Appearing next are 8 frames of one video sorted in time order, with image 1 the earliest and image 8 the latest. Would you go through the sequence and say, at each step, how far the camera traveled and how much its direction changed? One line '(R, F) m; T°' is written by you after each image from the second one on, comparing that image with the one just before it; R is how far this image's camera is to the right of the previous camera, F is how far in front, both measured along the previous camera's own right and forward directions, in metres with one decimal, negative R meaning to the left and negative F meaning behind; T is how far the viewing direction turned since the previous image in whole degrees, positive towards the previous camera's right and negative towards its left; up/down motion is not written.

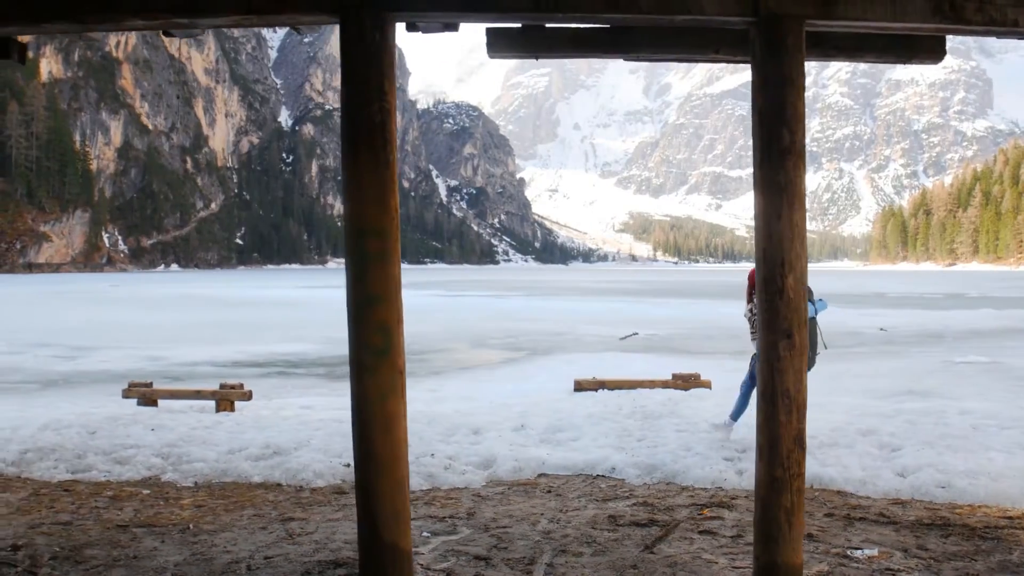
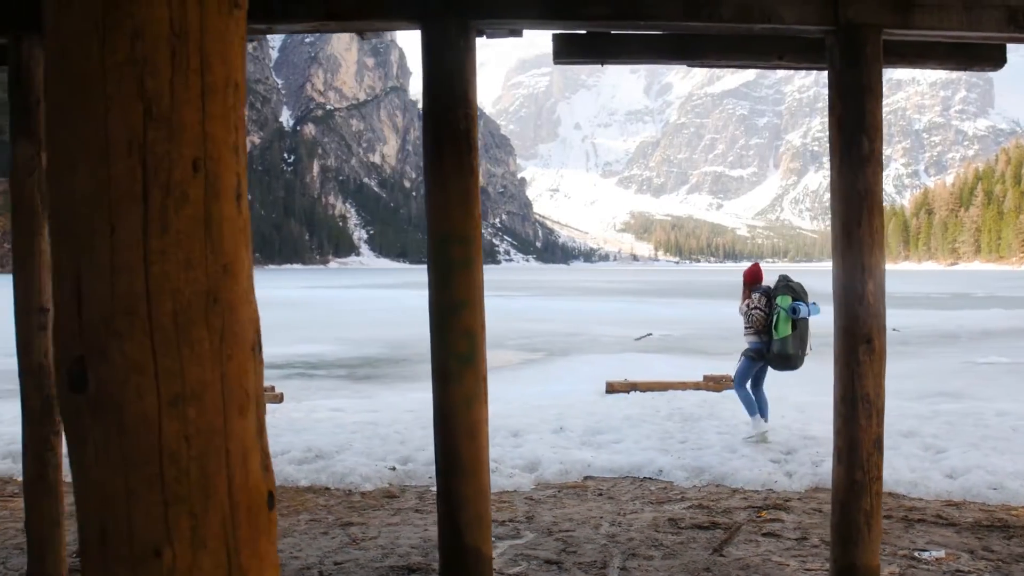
(-0.7, 0.0) m; 0°
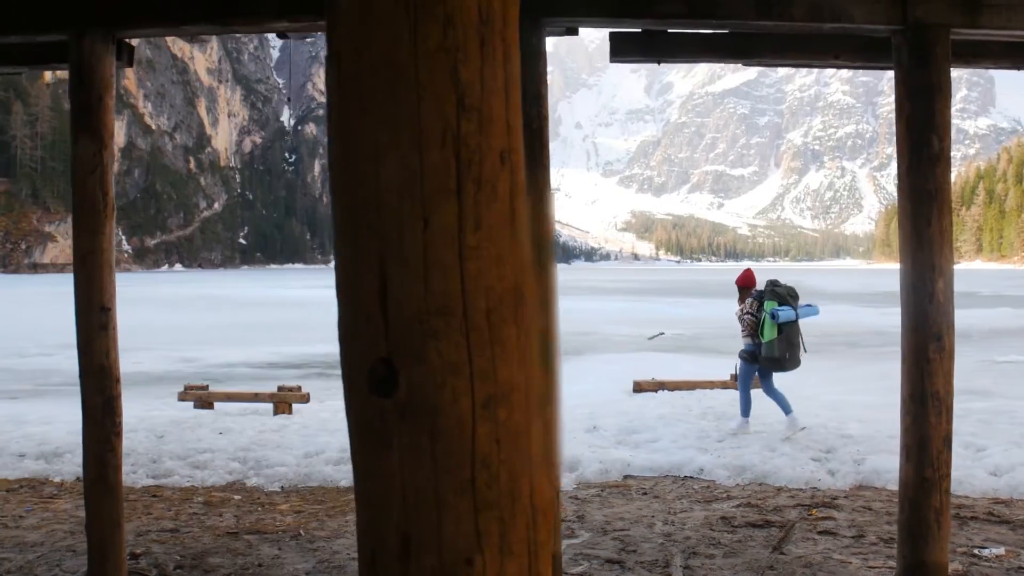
(-0.6, 0.0) m; 0°
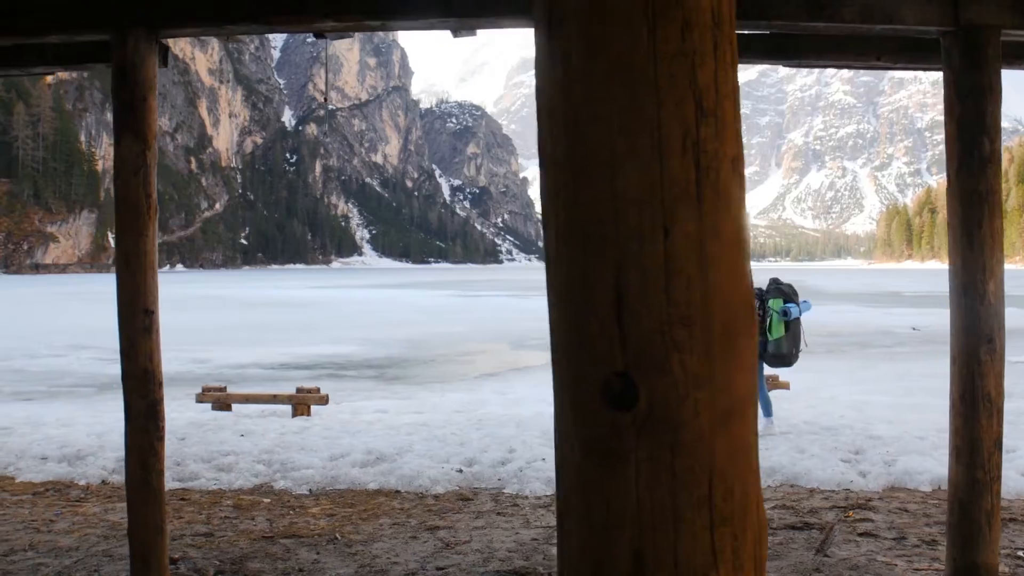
(-0.4, +0.1) m; 0°
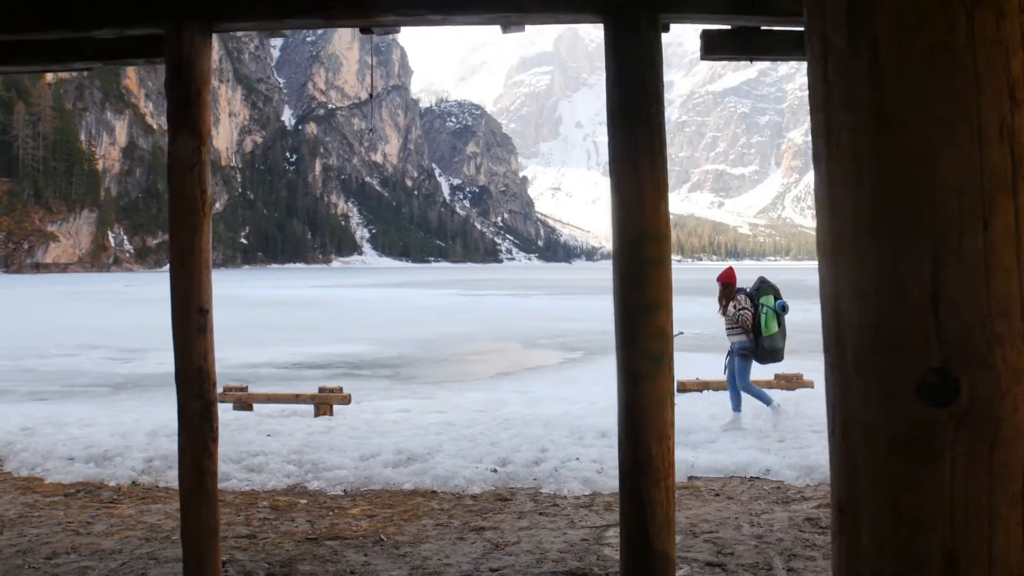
(-0.6, +0.1) m; 0°
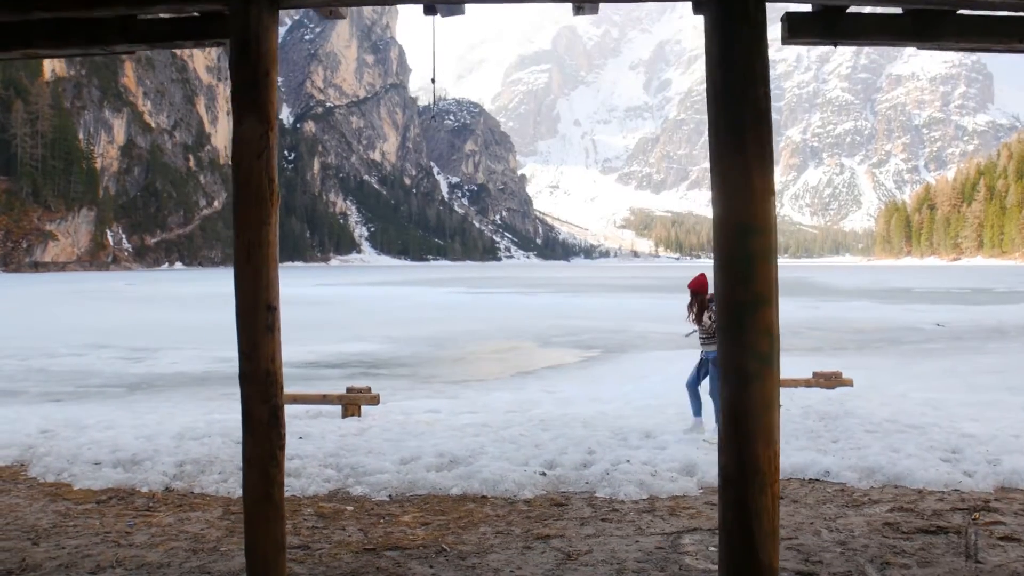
(-0.8, +0.5) m; 0°
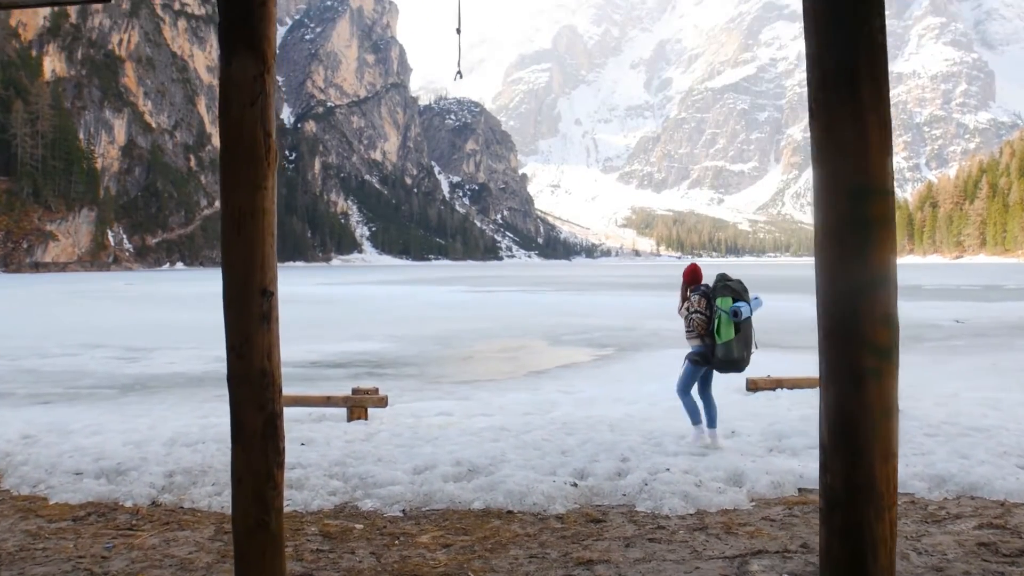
(-0.4, +1.3) m; 0°
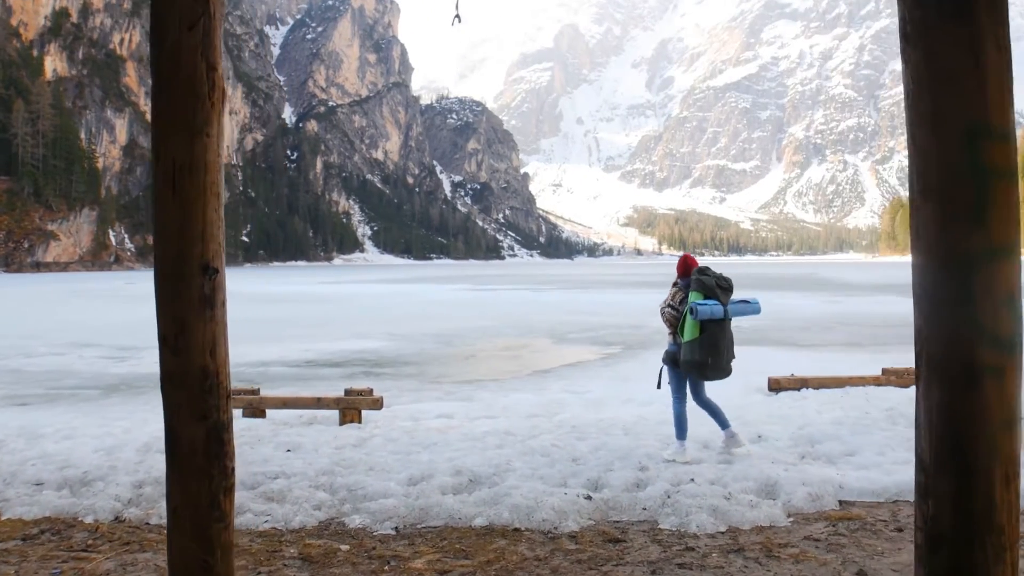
(-0.1, +1.2) m; 0°
